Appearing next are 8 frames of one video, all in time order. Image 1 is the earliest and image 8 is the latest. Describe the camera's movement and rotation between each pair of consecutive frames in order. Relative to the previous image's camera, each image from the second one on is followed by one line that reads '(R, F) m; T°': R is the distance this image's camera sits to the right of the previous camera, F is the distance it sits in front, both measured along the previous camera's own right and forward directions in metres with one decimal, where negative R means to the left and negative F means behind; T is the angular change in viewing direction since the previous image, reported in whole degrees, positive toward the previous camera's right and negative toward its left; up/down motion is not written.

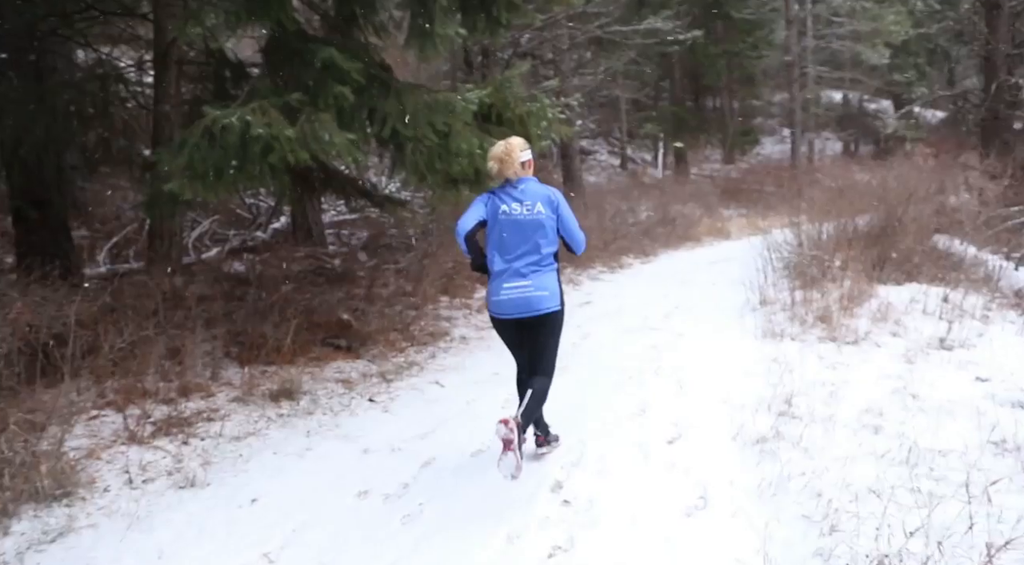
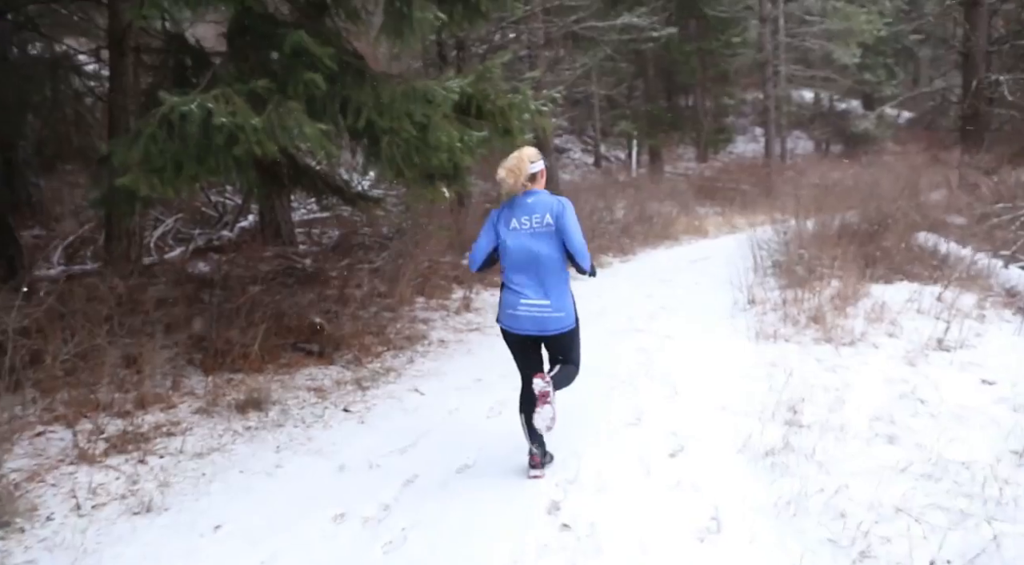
(-0.1, +0.4) m; +2°
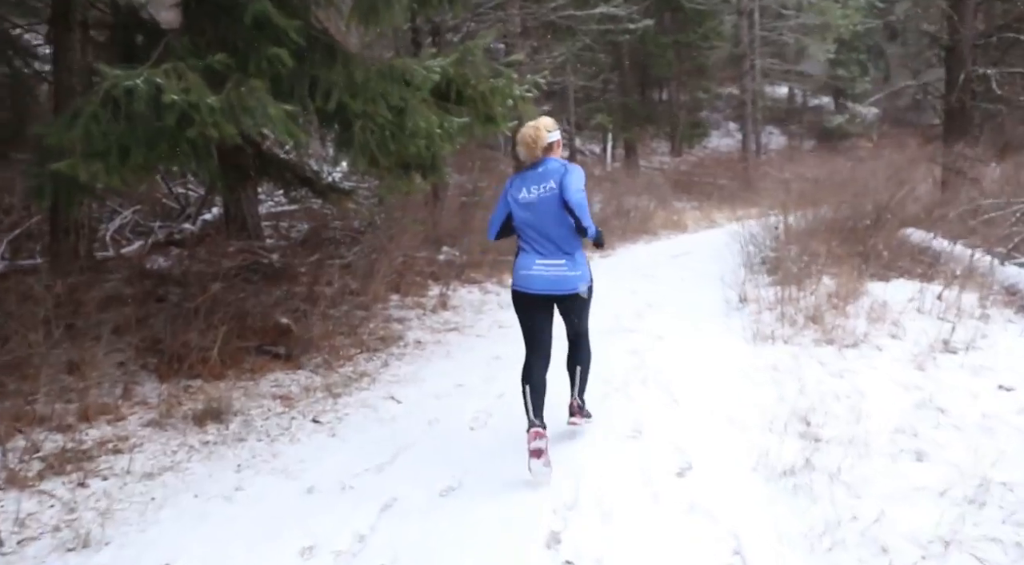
(-0.1, +0.5) m; +2°
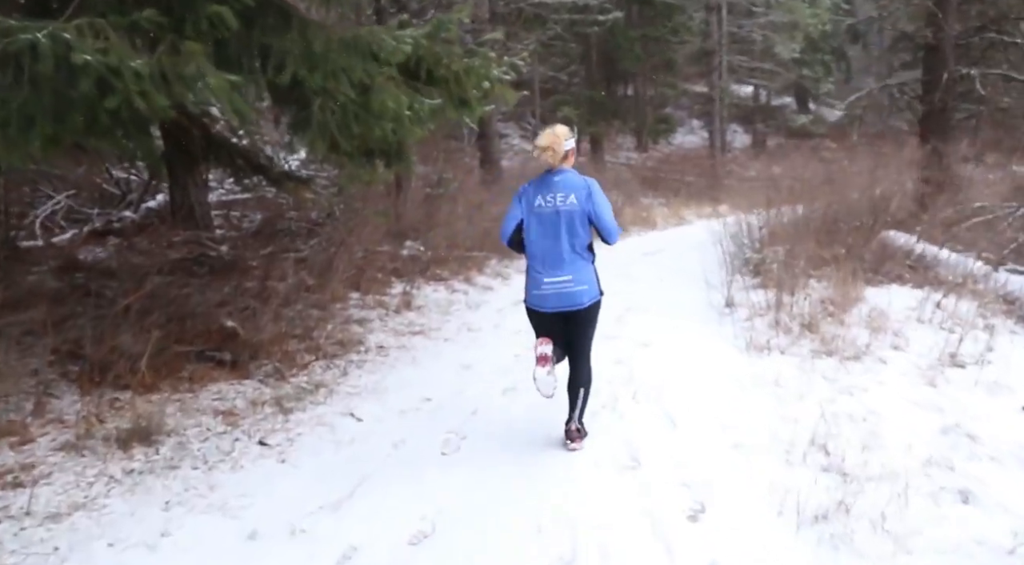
(-0.1, +0.7) m; +3°
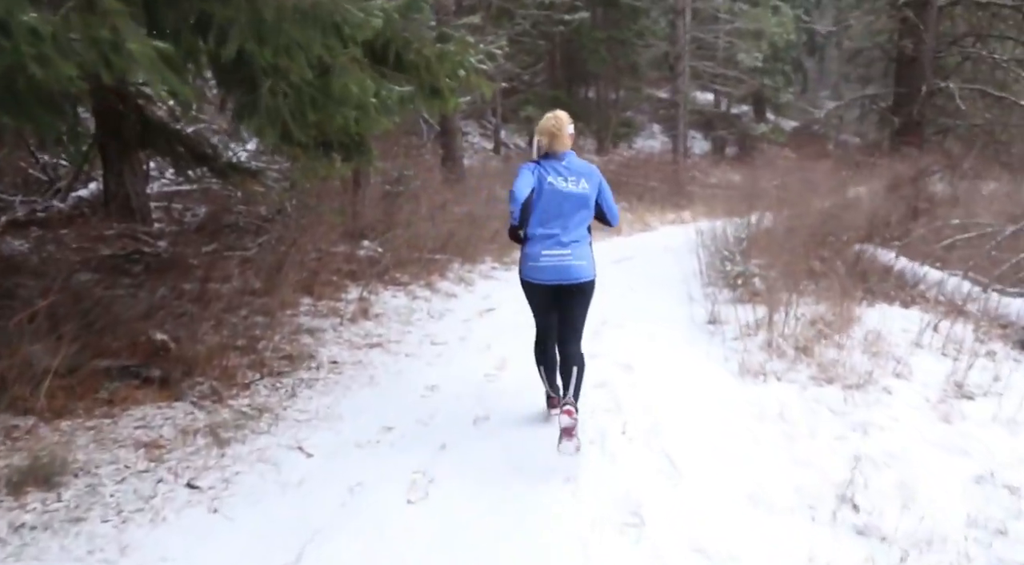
(-0.2, +0.7) m; +3°
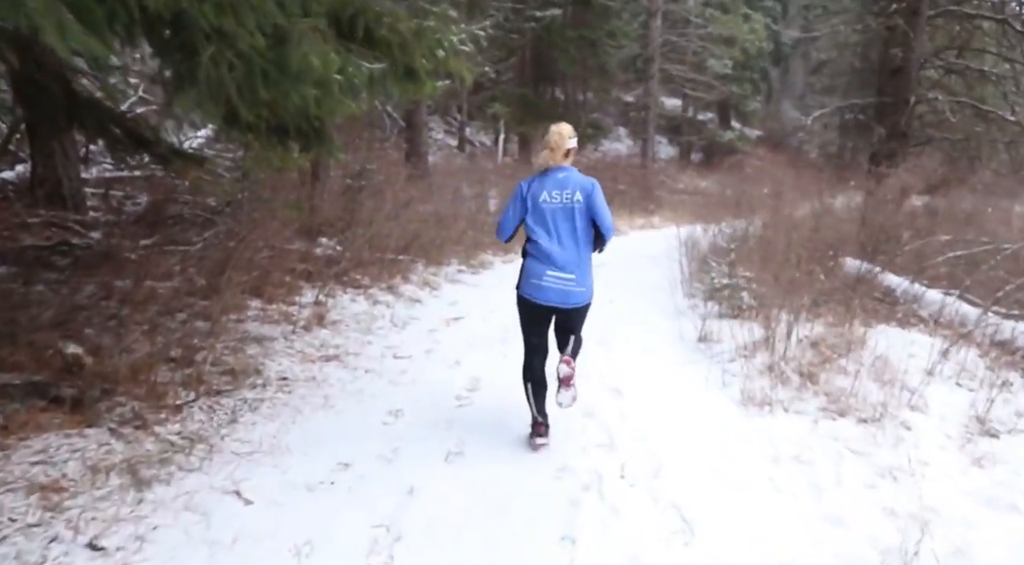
(-0.1, +0.8) m; +3°
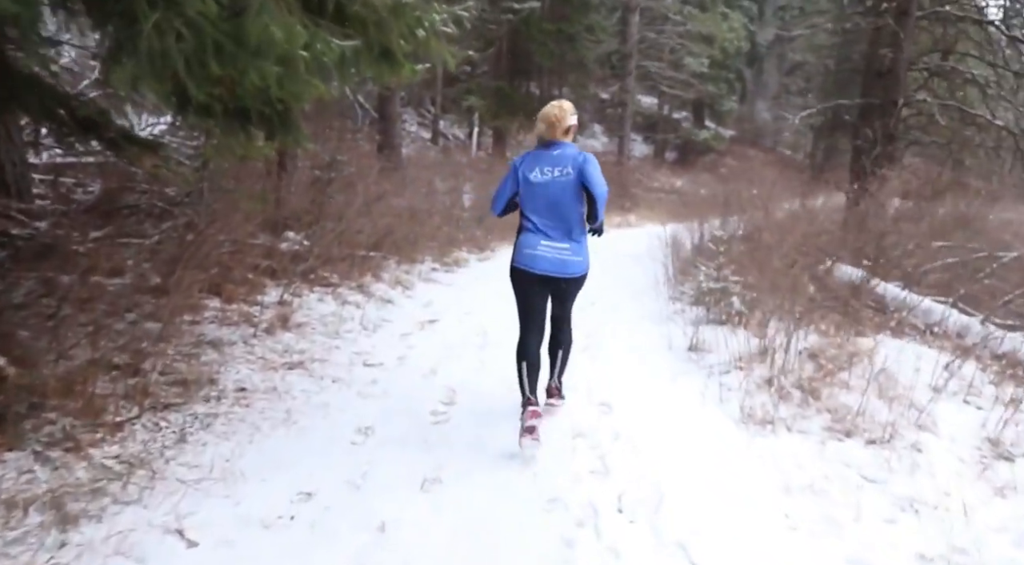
(-0.1, +0.5) m; +2°
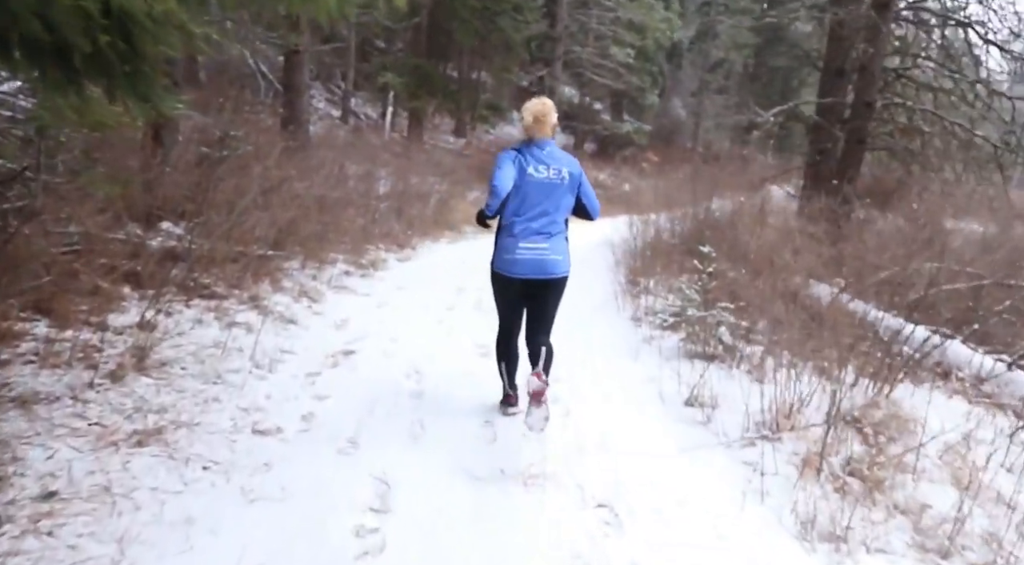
(-0.3, +1.8) m; +7°
